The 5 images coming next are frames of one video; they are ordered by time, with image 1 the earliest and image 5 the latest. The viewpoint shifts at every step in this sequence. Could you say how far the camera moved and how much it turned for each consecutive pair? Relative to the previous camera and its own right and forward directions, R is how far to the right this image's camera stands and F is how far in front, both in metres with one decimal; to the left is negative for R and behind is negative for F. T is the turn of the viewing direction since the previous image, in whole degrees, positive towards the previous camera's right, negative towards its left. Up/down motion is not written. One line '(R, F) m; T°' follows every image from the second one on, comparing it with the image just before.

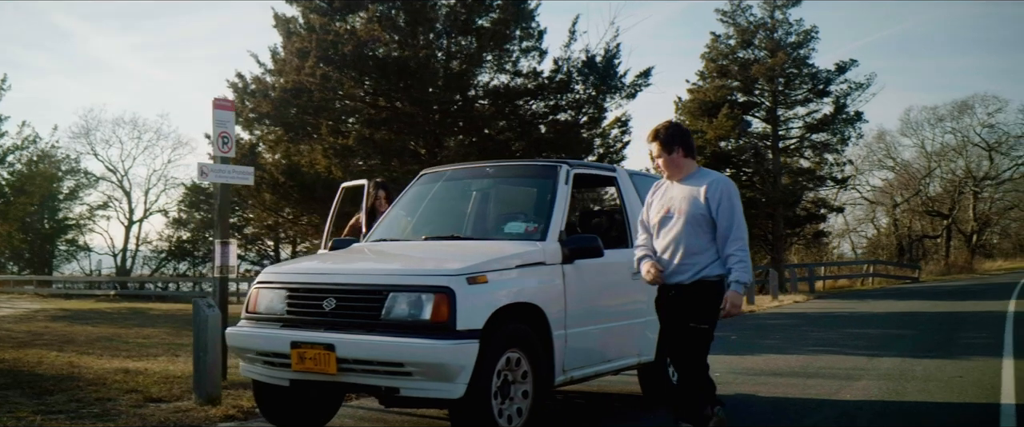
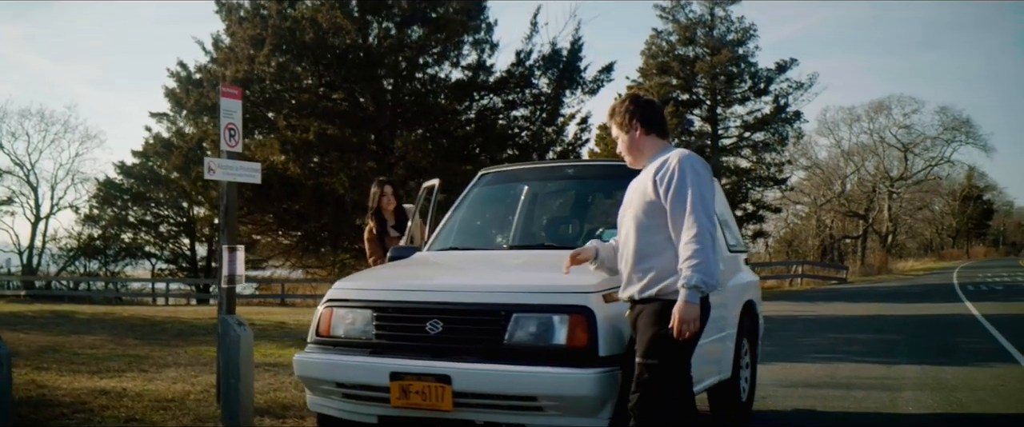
(-0.9, +0.8) m; +5°
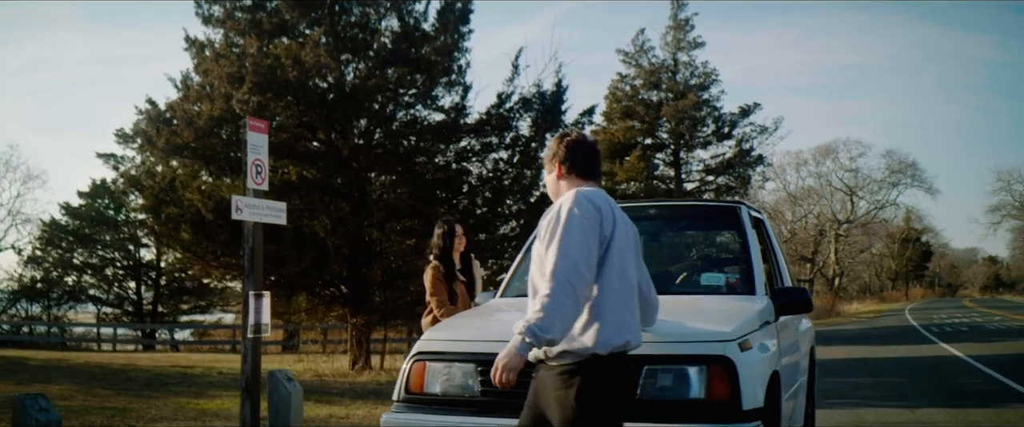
(-0.6, +0.5) m; +3°
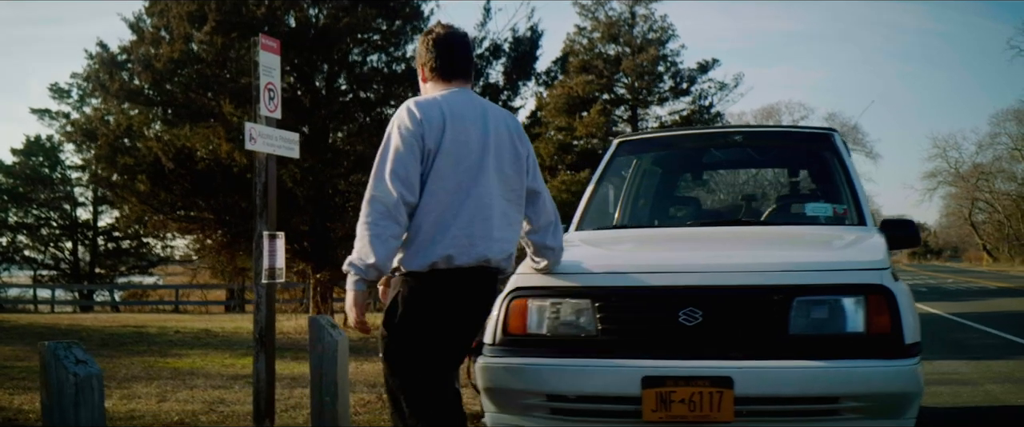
(-0.6, +0.7) m; +3°
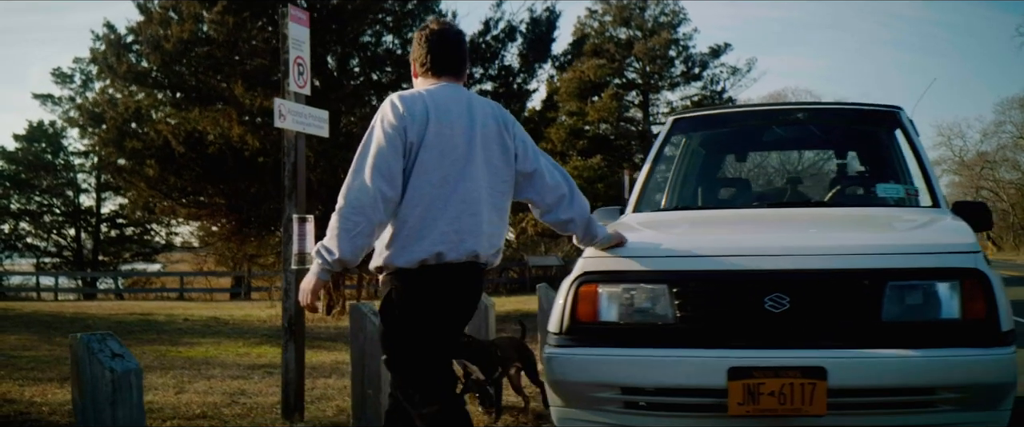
(-0.2, +0.3) m; 0°
